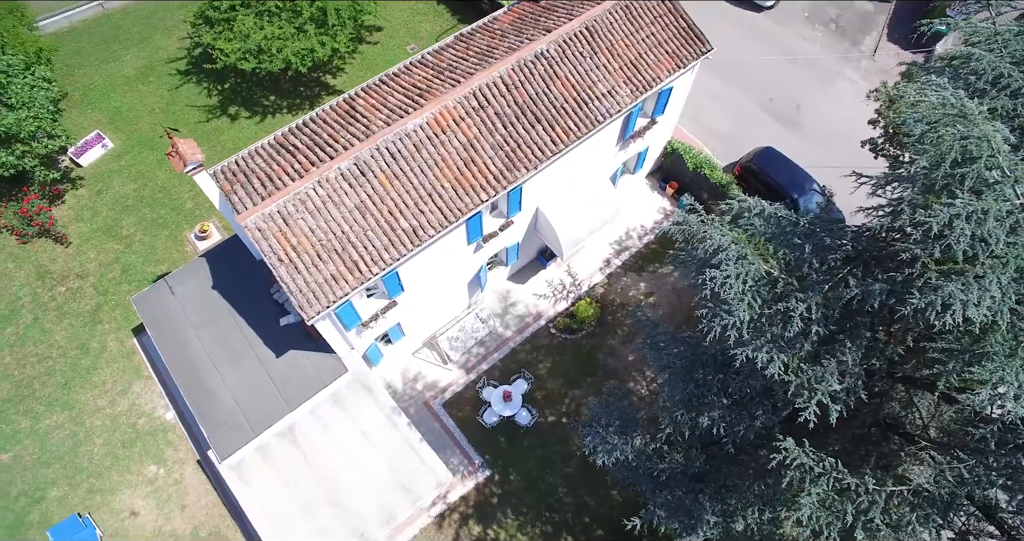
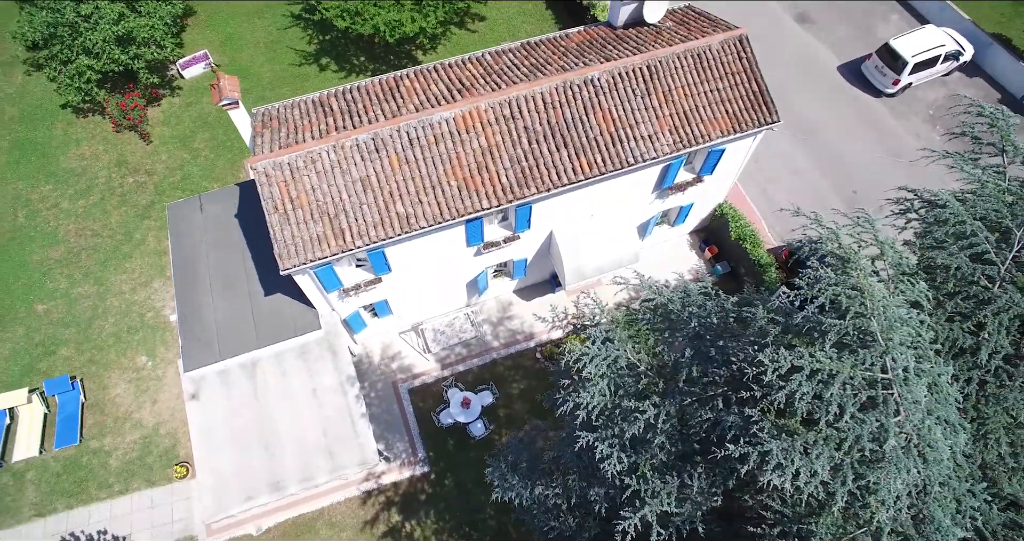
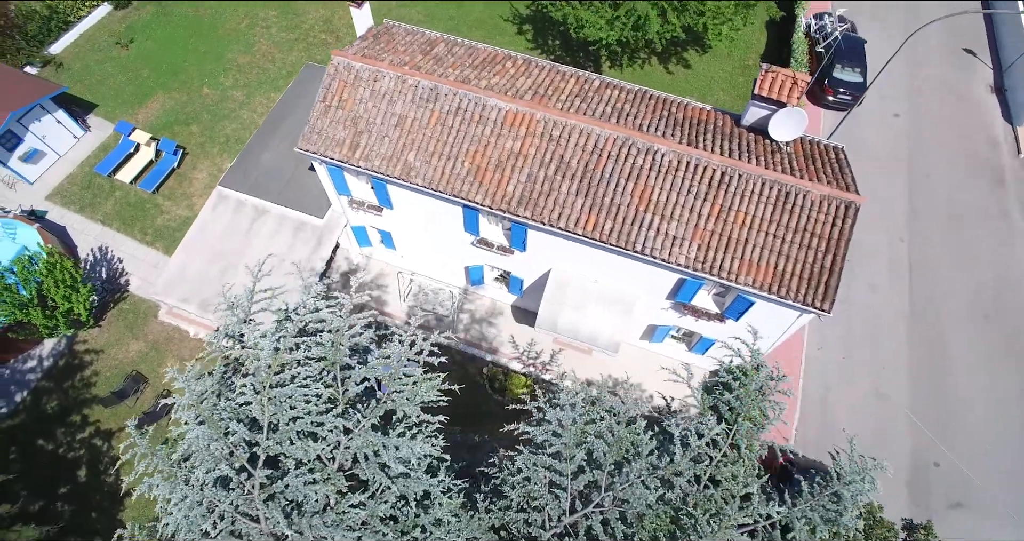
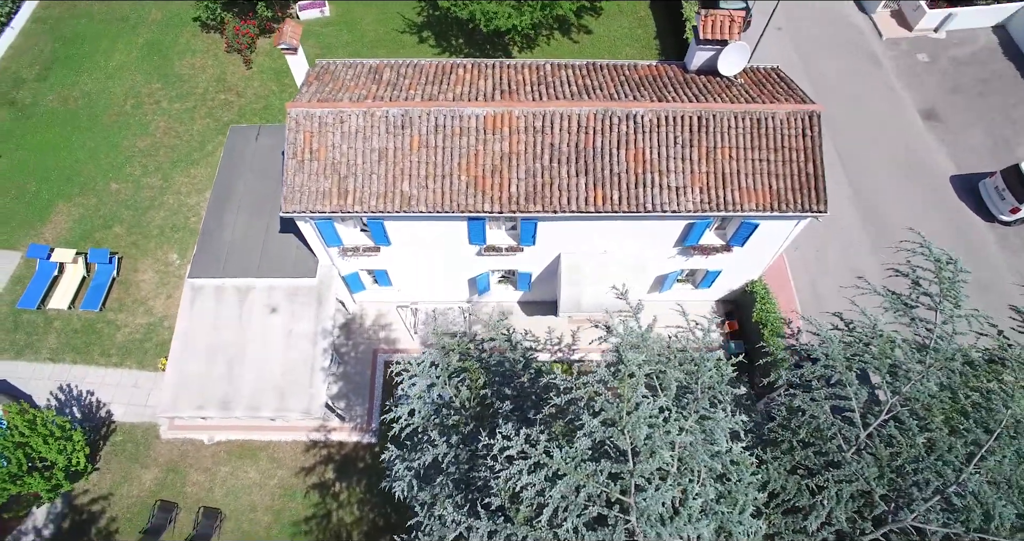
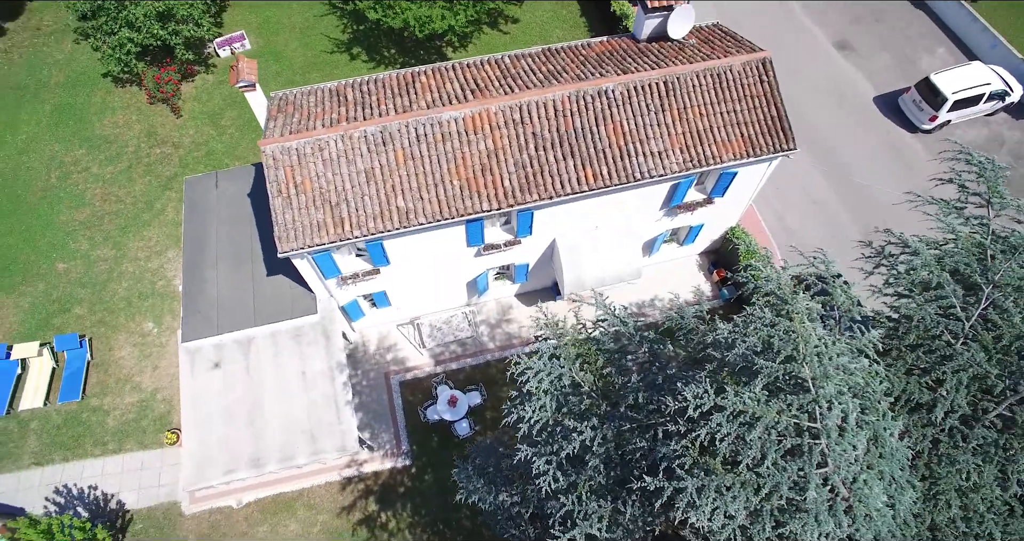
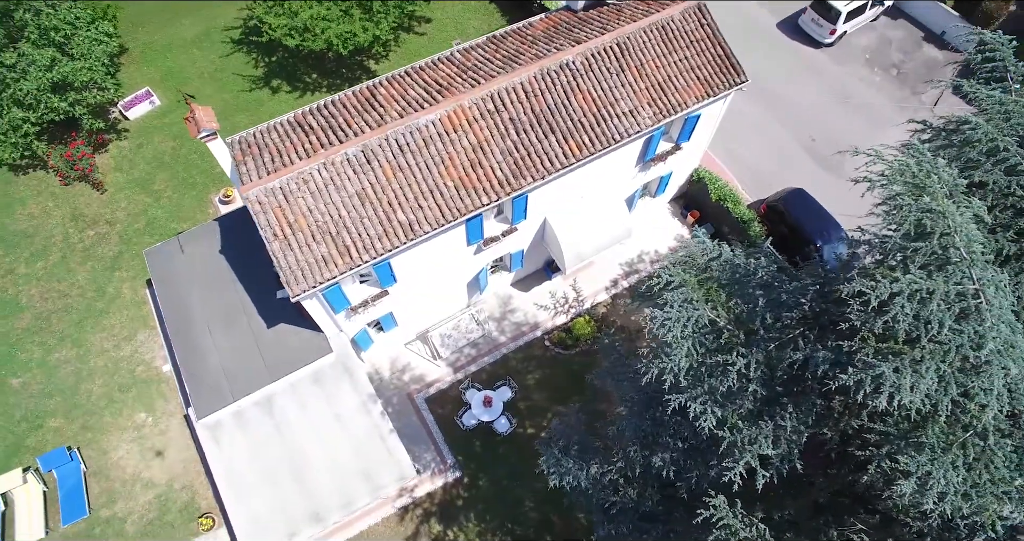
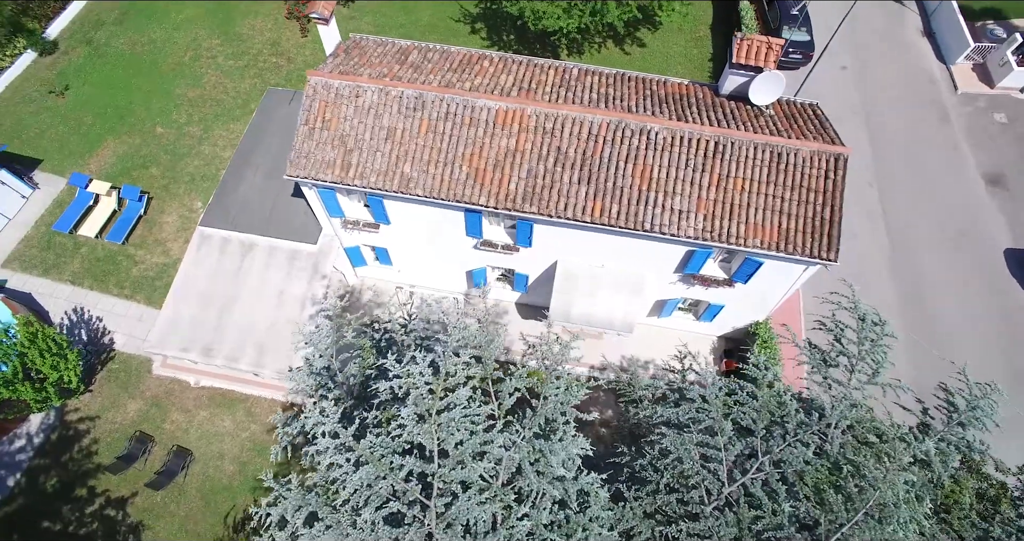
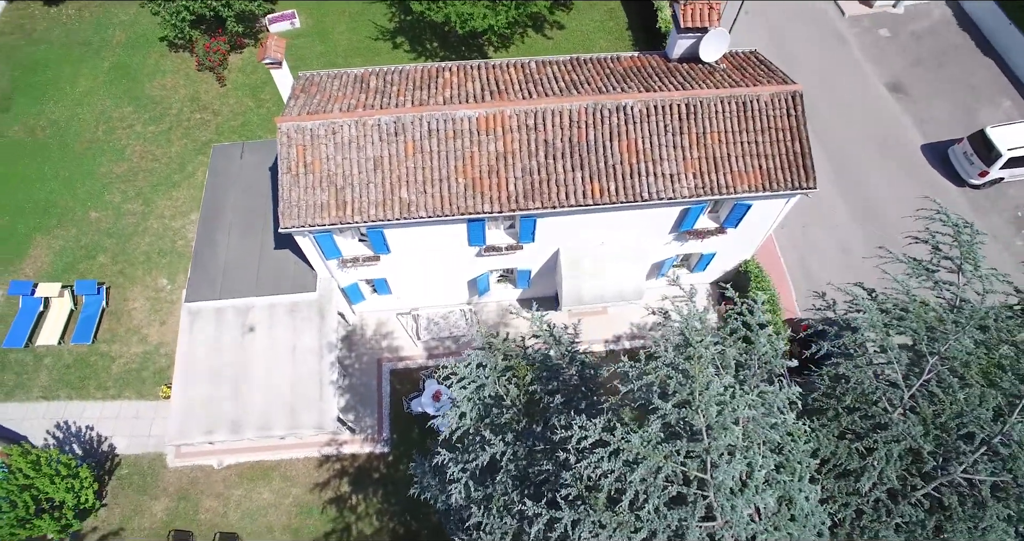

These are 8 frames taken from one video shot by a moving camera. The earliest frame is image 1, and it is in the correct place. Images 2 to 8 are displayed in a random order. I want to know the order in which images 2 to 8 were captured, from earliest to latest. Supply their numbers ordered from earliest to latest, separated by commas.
6, 2, 5, 8, 4, 7, 3
